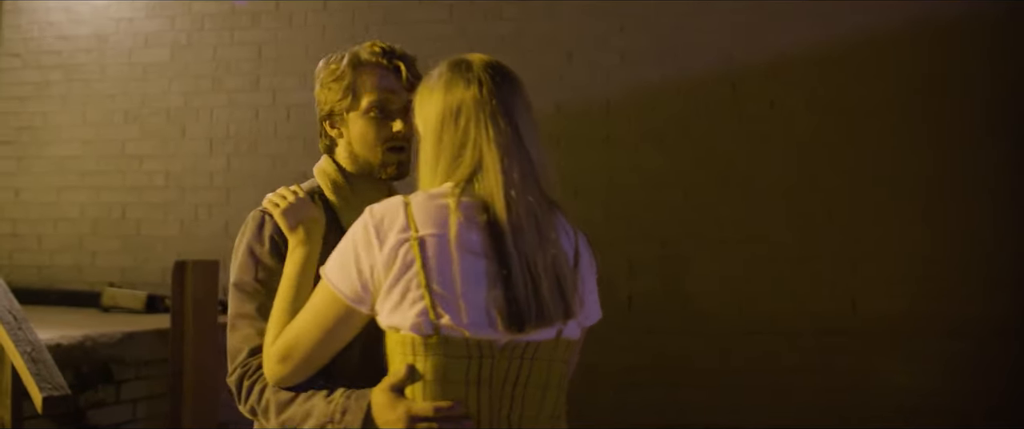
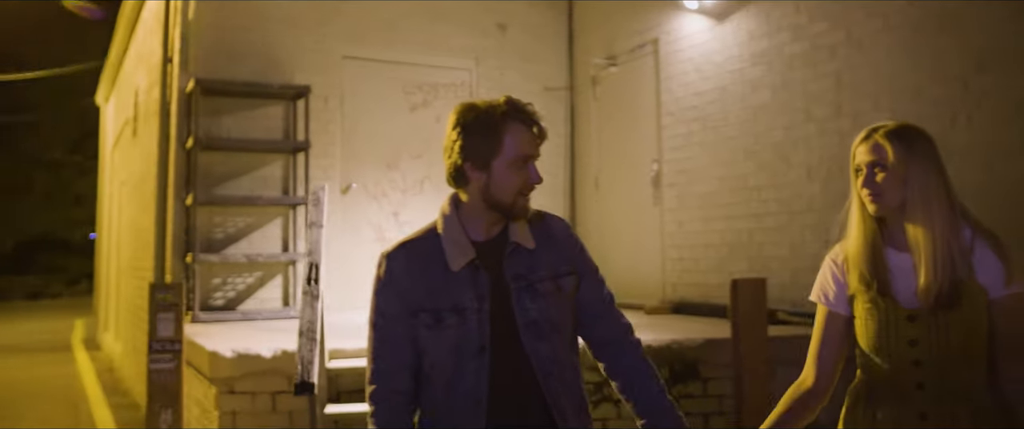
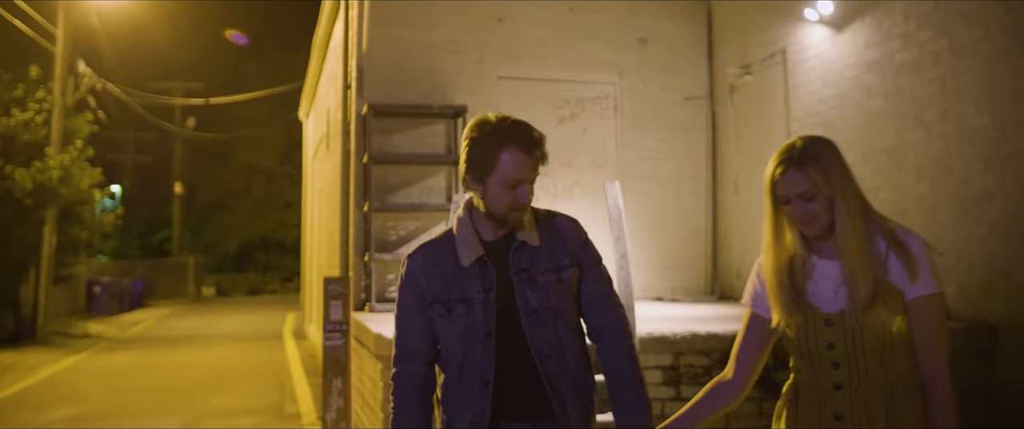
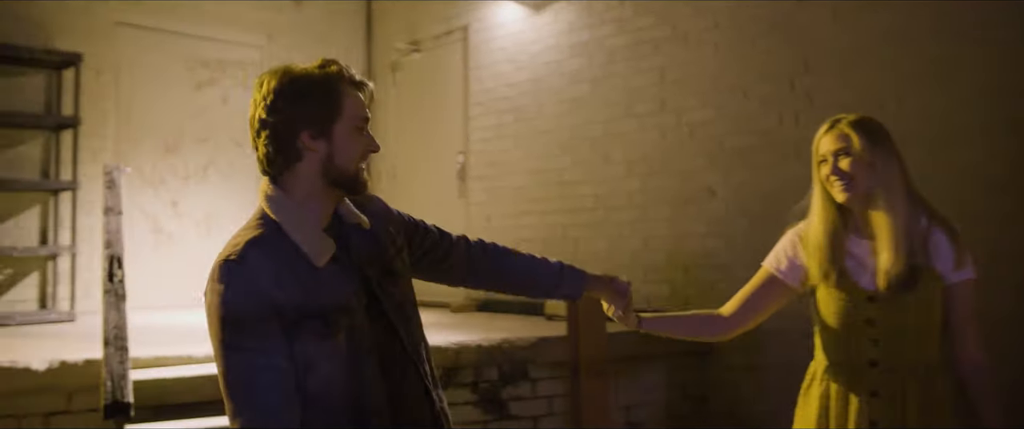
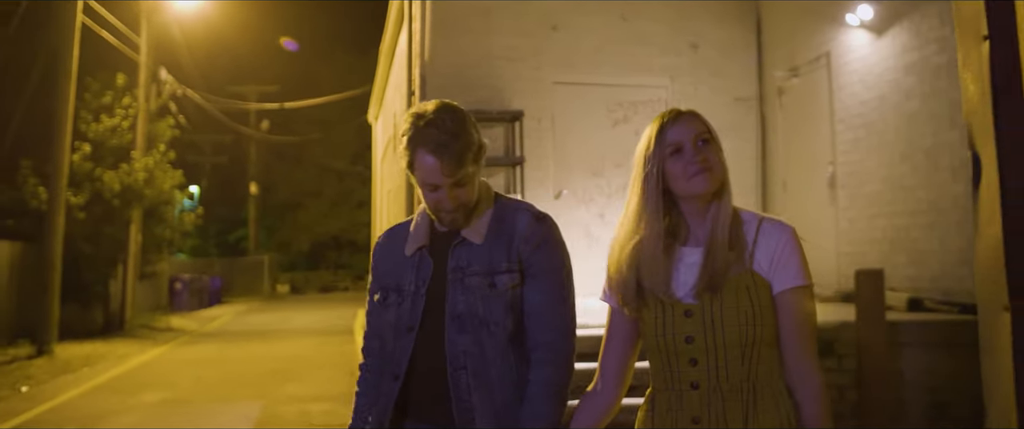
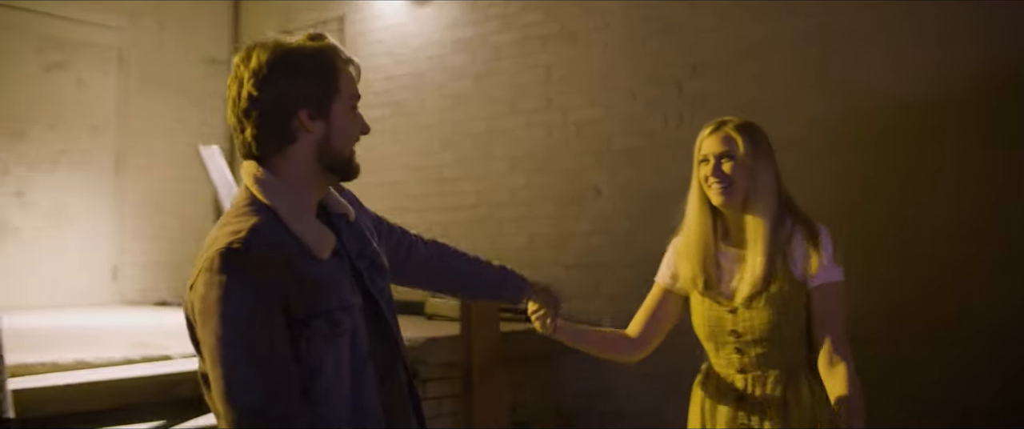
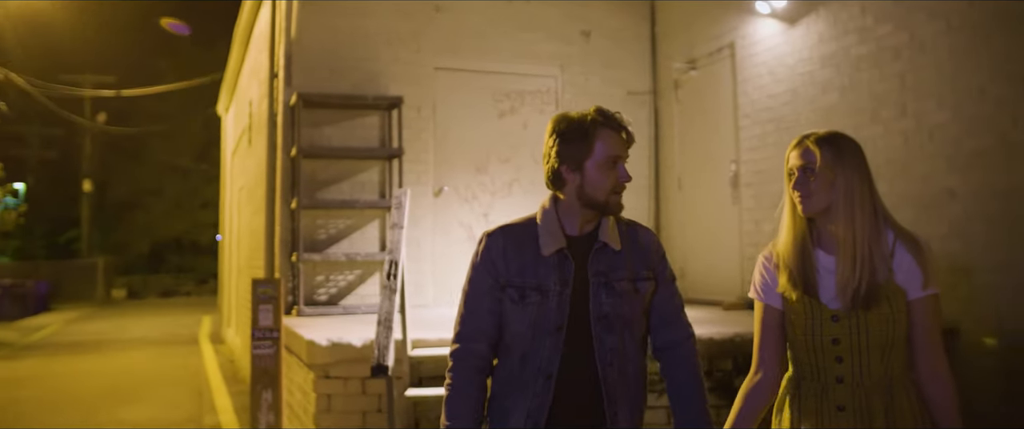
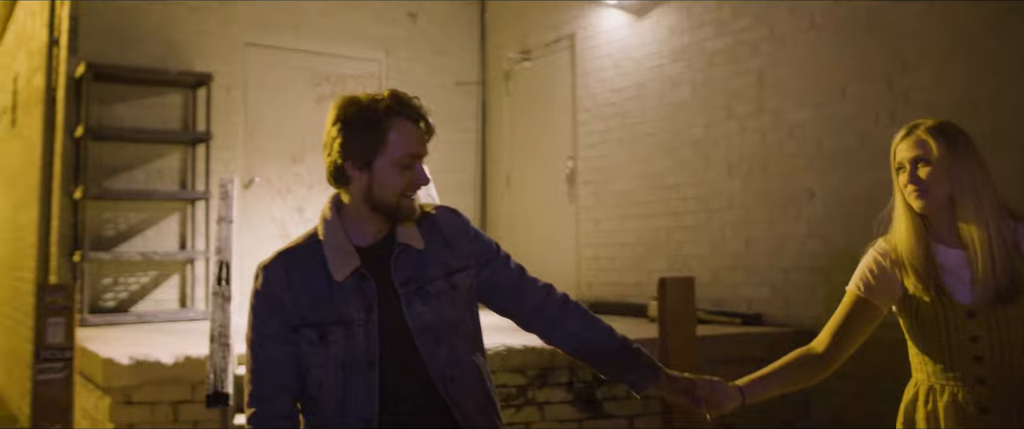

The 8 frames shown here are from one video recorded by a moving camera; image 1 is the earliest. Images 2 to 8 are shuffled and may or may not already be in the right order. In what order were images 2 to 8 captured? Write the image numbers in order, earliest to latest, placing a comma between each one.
6, 4, 8, 2, 7, 3, 5
